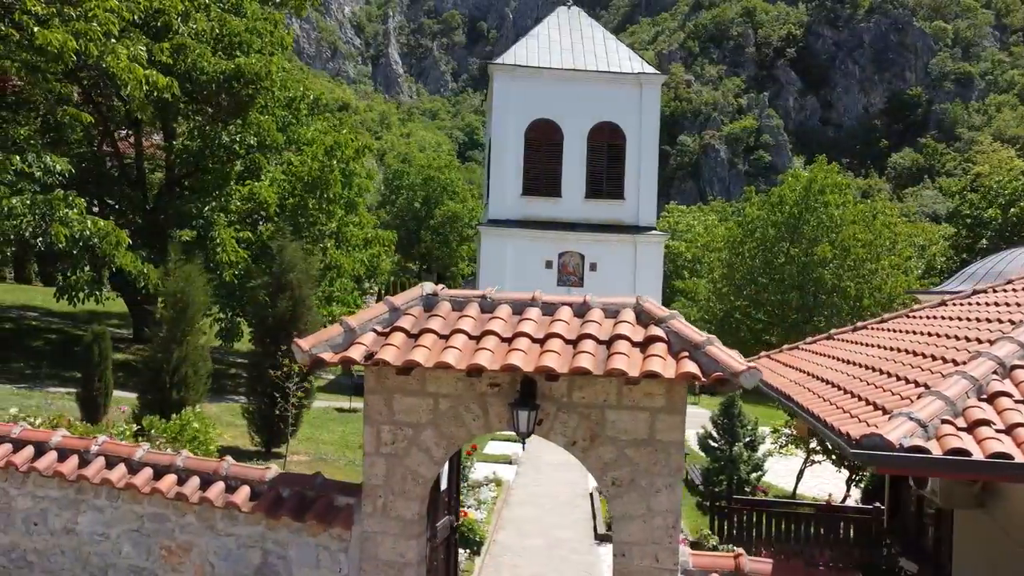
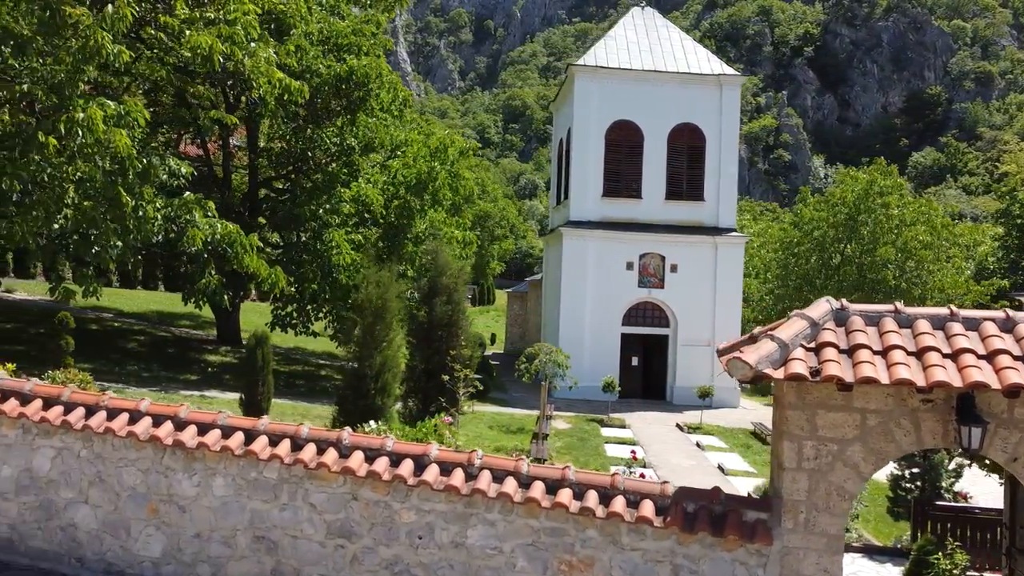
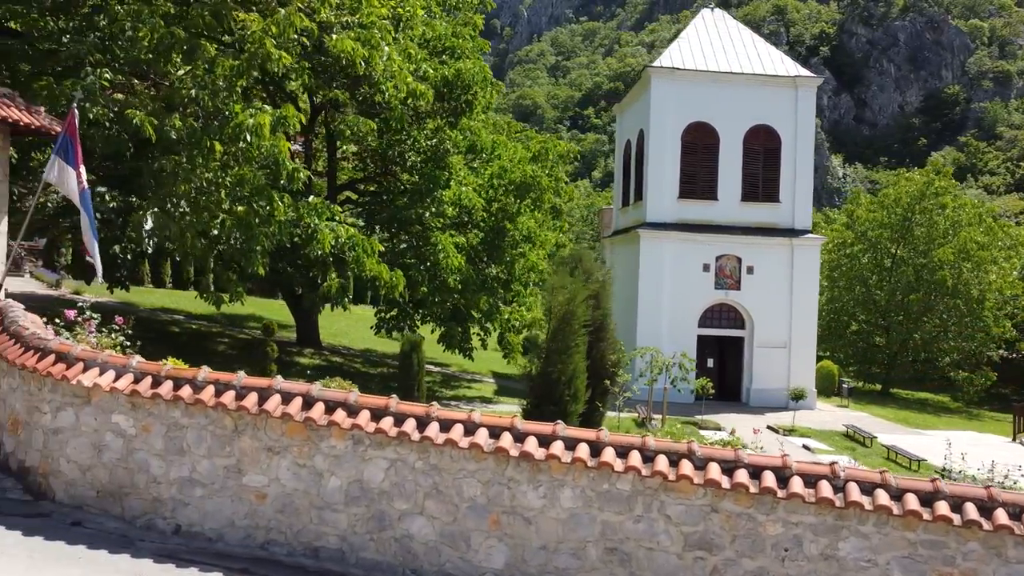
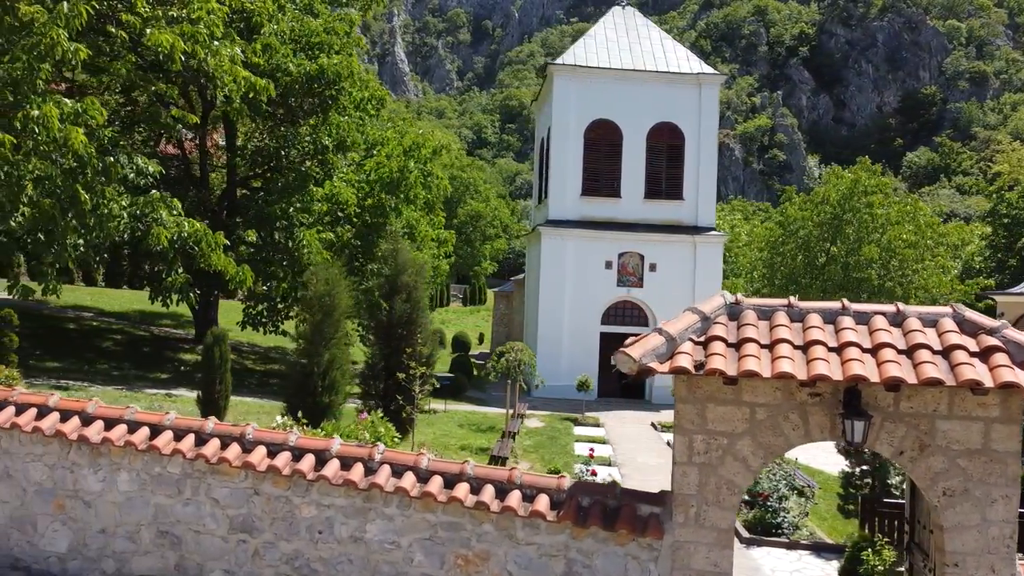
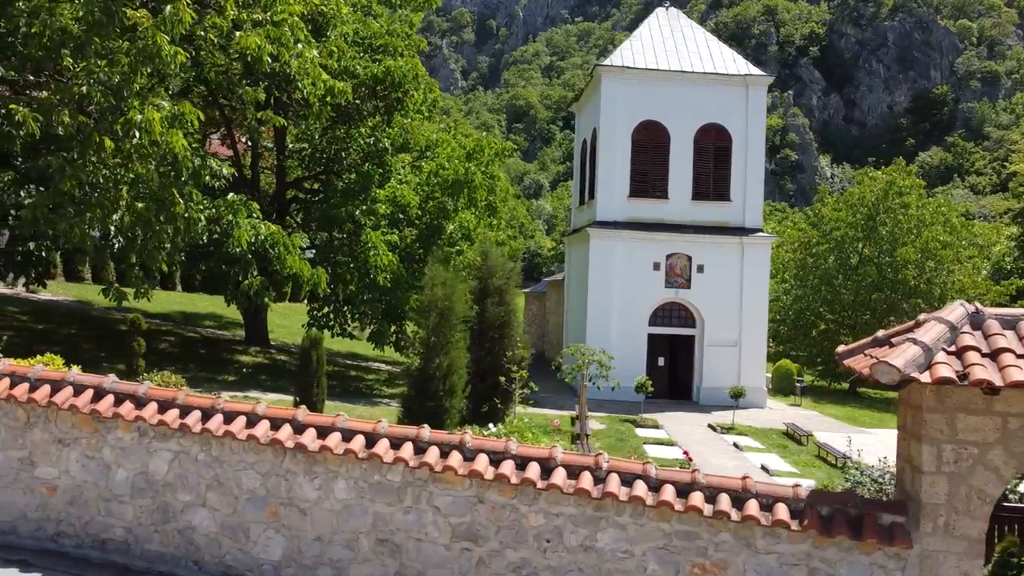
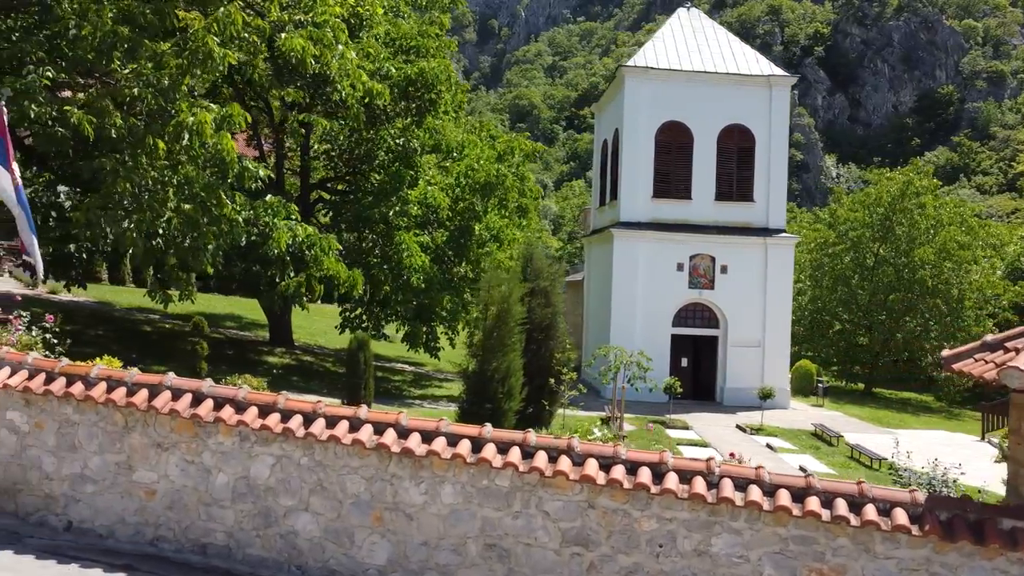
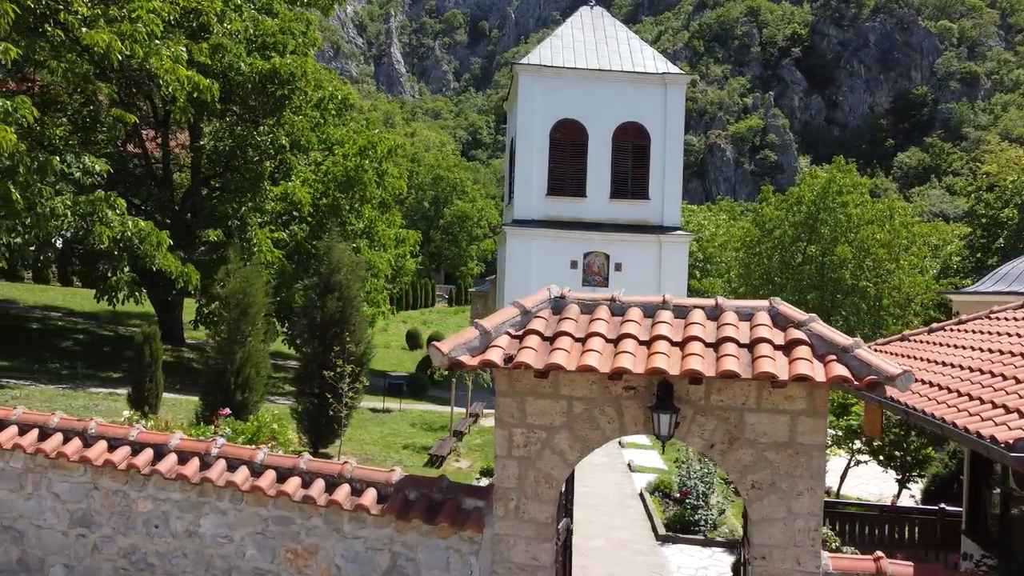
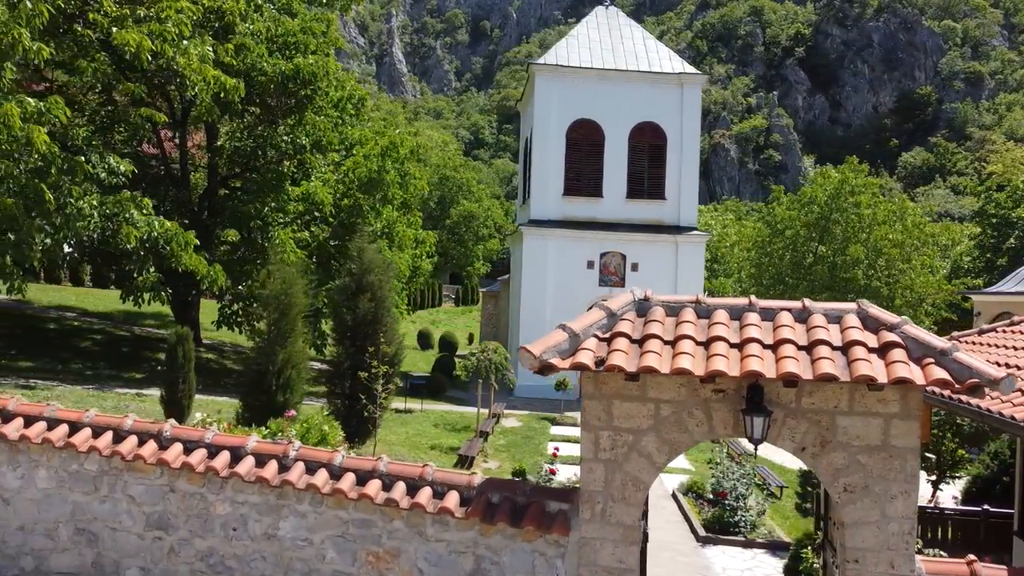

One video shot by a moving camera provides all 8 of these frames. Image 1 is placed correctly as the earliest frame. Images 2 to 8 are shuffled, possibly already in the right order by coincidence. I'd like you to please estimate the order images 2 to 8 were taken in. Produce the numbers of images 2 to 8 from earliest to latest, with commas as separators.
7, 8, 4, 2, 5, 6, 3
